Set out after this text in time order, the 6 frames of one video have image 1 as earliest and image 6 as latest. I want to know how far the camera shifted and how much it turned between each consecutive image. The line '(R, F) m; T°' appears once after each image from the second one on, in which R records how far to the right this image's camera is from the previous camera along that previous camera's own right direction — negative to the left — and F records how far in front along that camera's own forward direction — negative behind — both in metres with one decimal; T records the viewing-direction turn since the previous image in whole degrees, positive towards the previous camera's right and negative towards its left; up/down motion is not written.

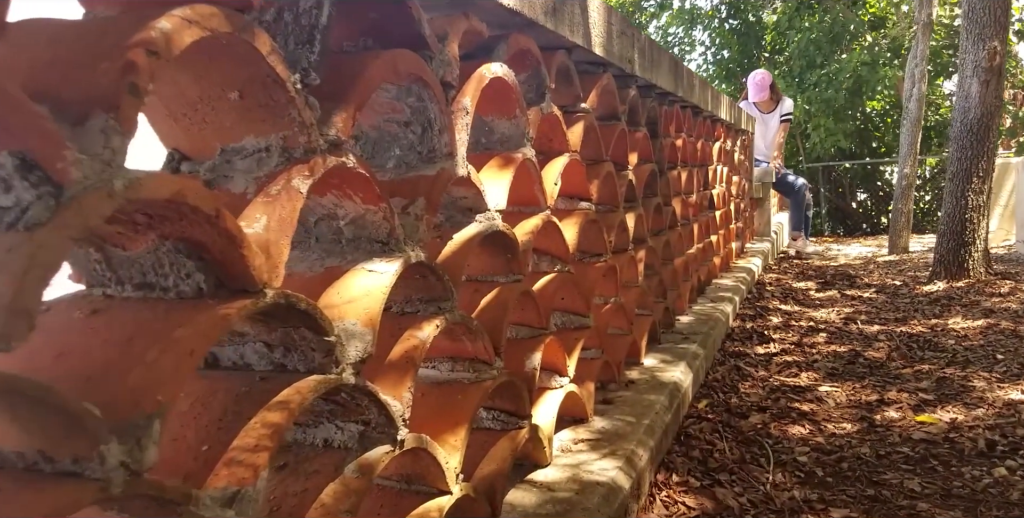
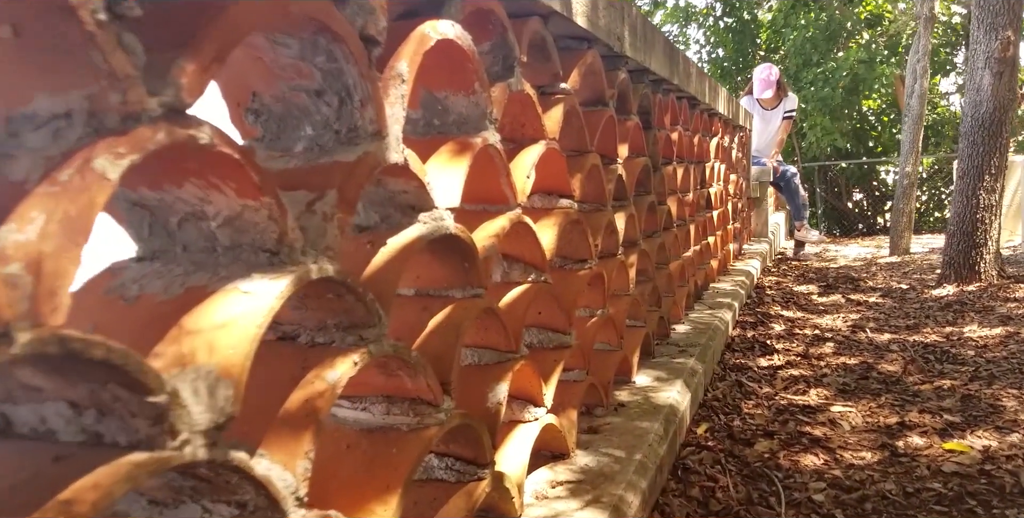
(+0.1, +0.4) m; 0°
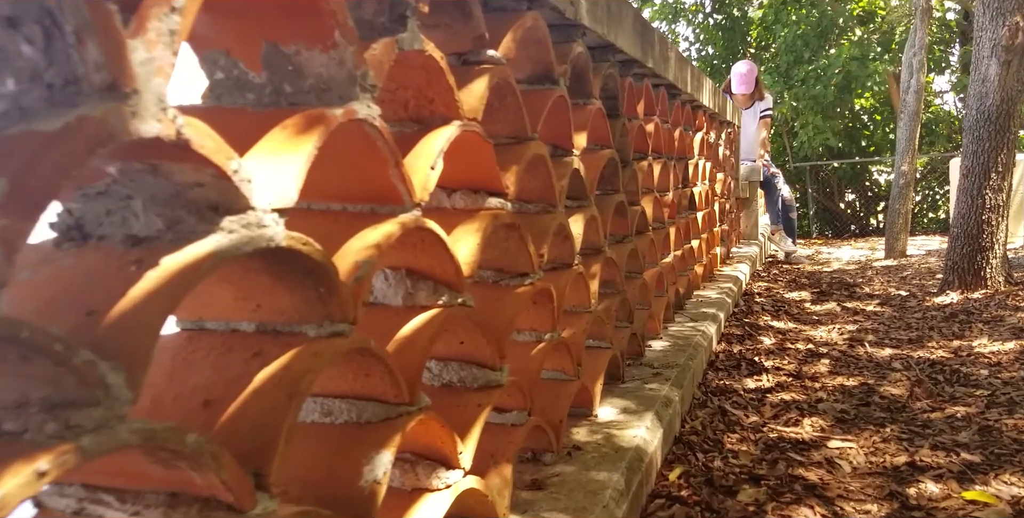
(+0.2, +0.5) m; +1°
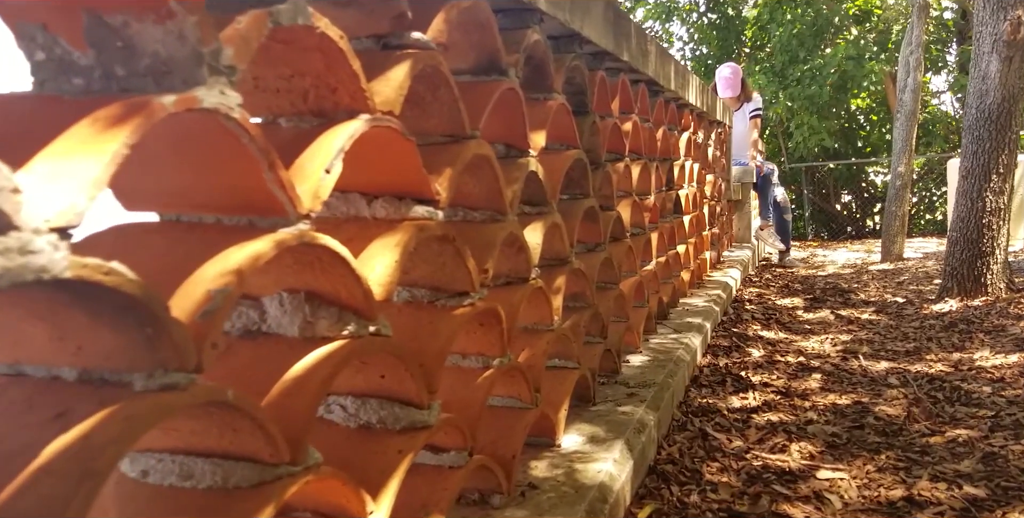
(+0.2, +0.3) m; 0°
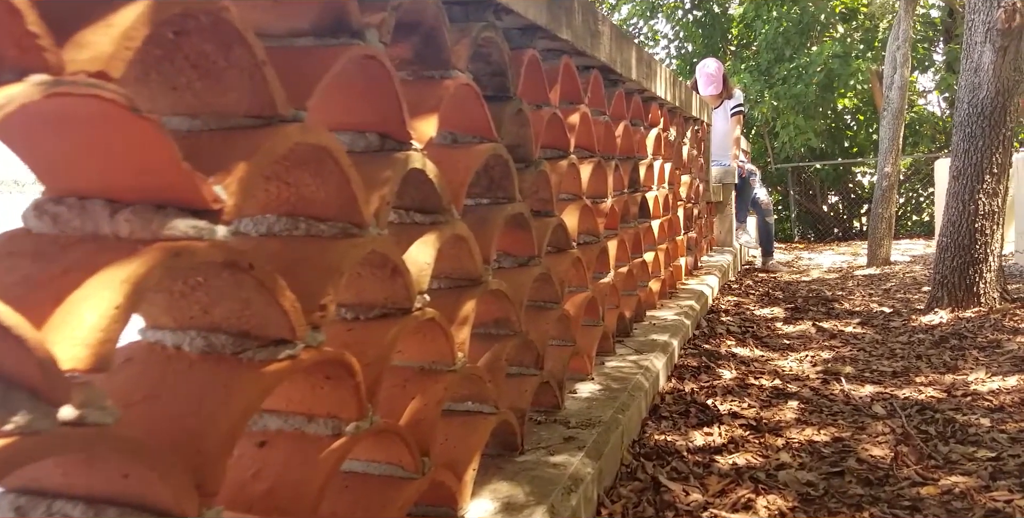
(+0.3, +0.5) m; +1°
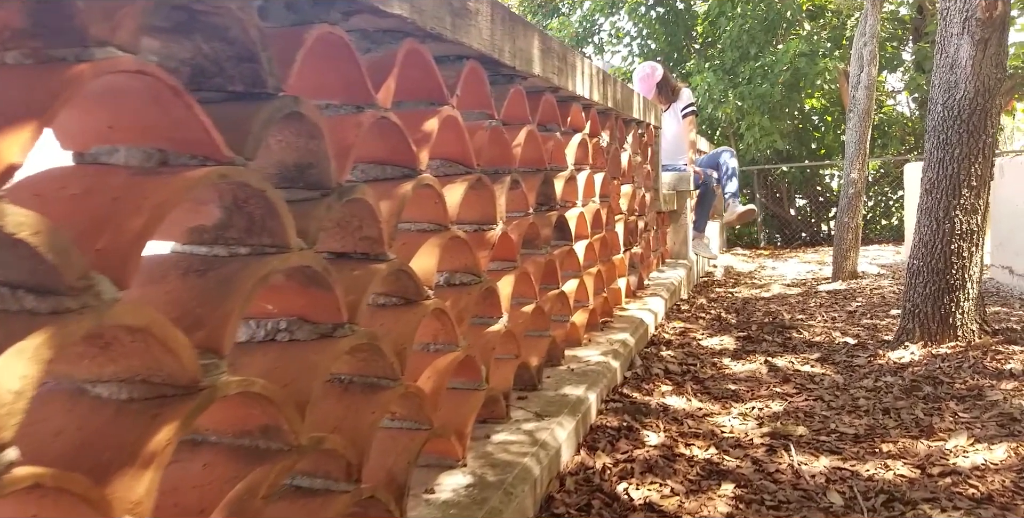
(+0.5, +0.7) m; +2°
